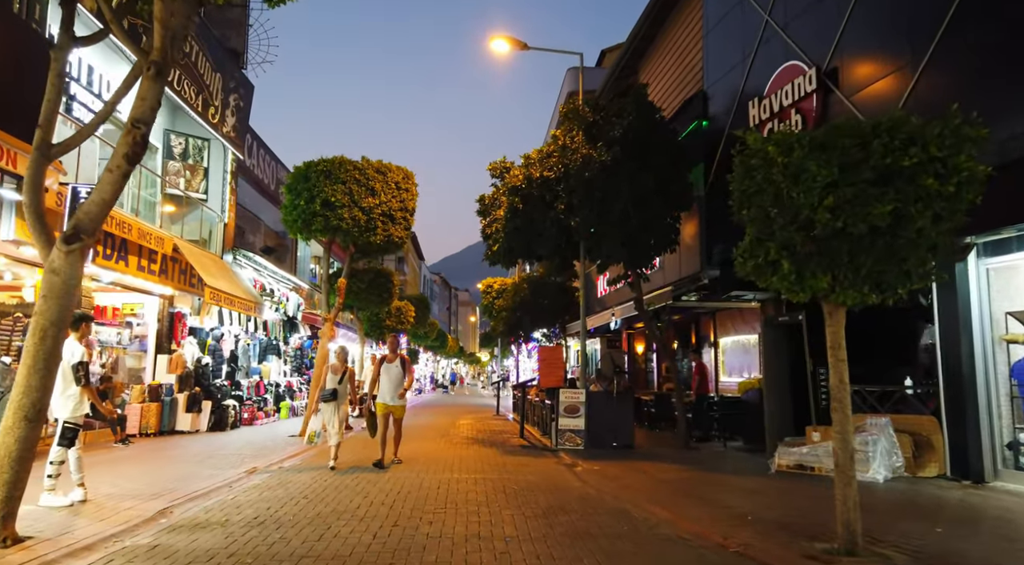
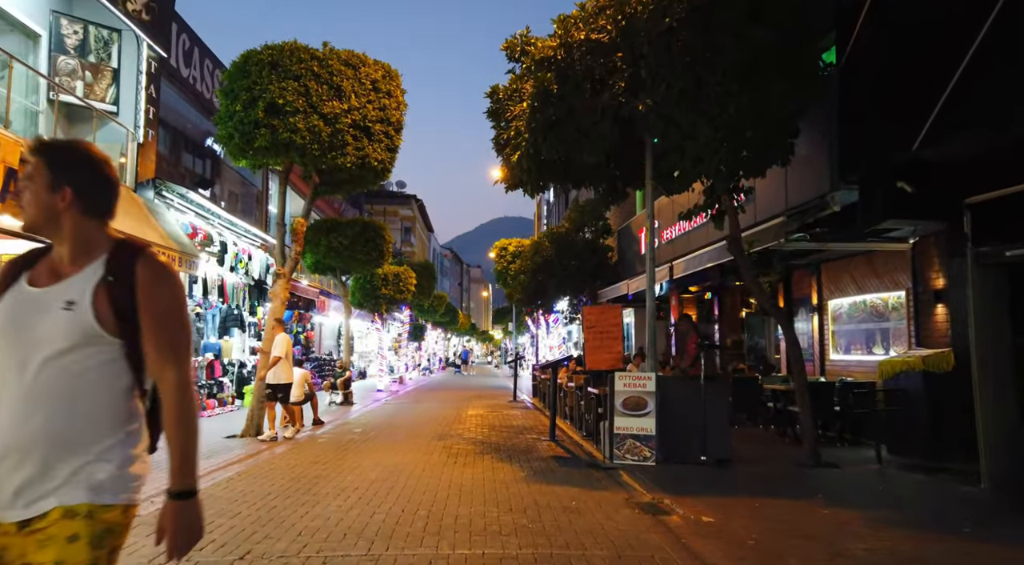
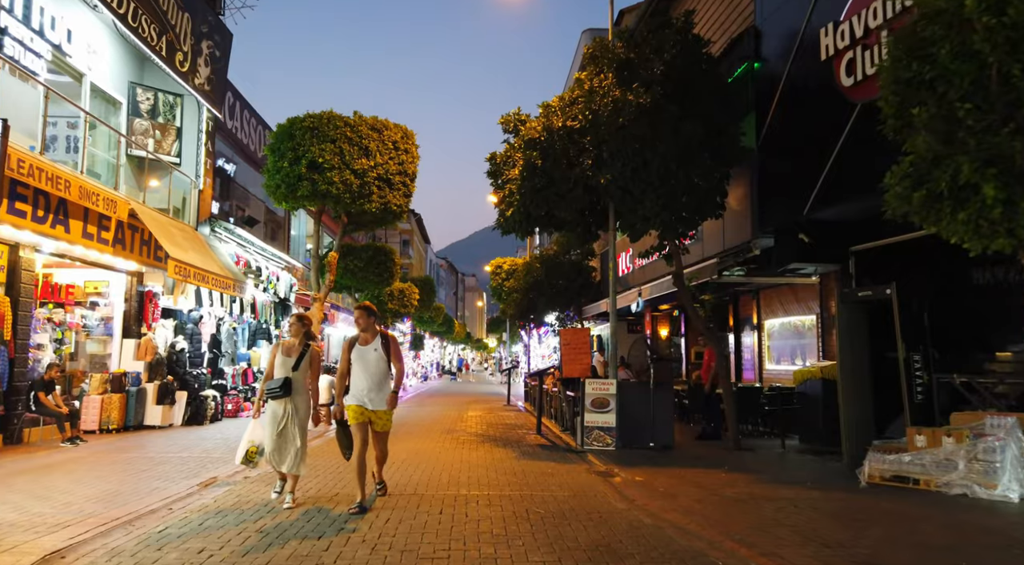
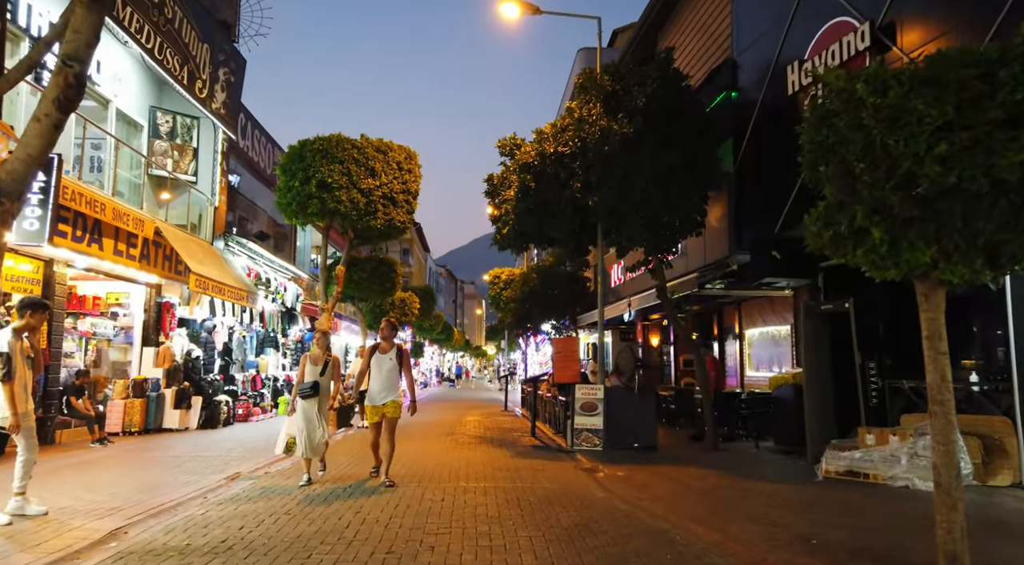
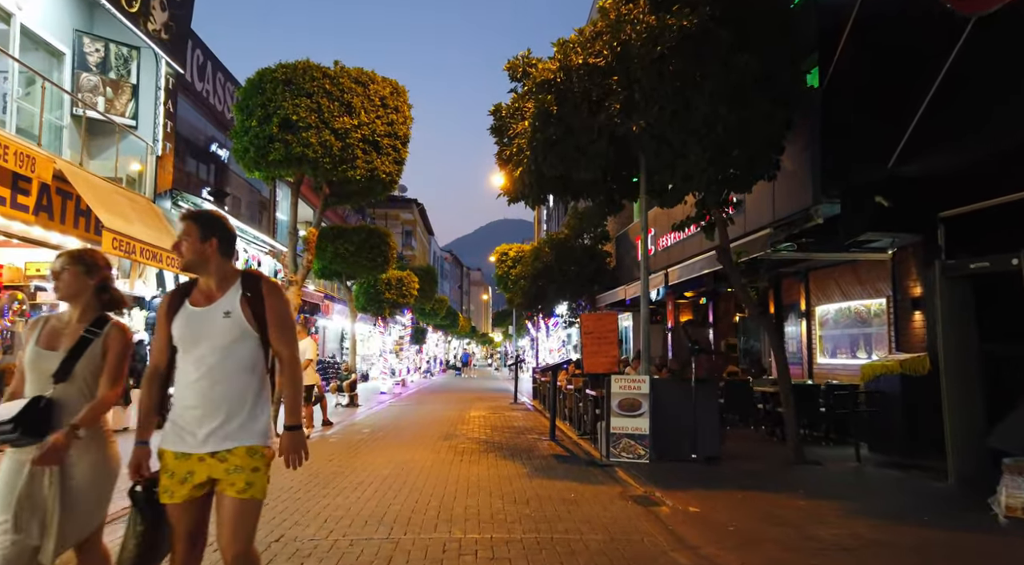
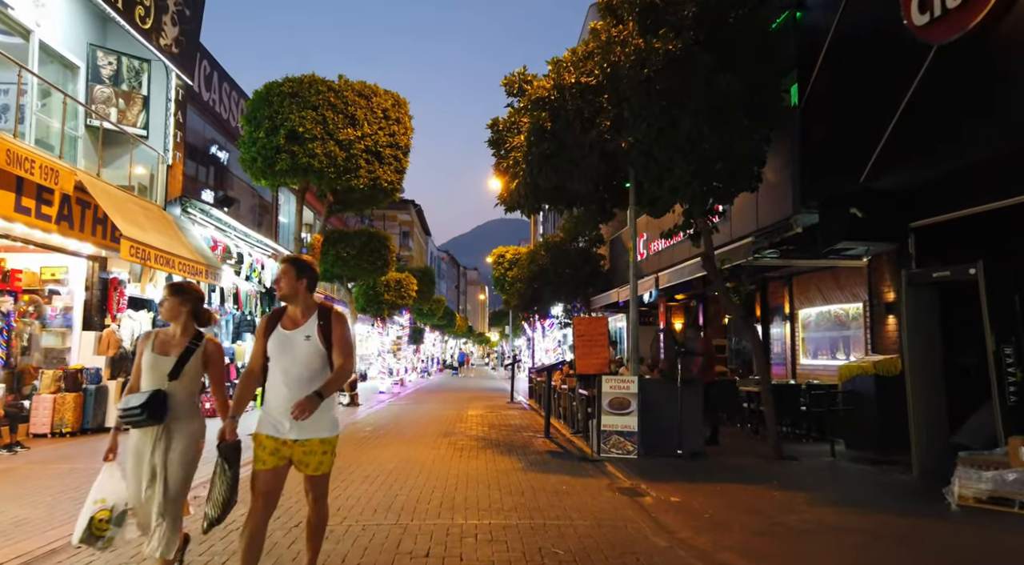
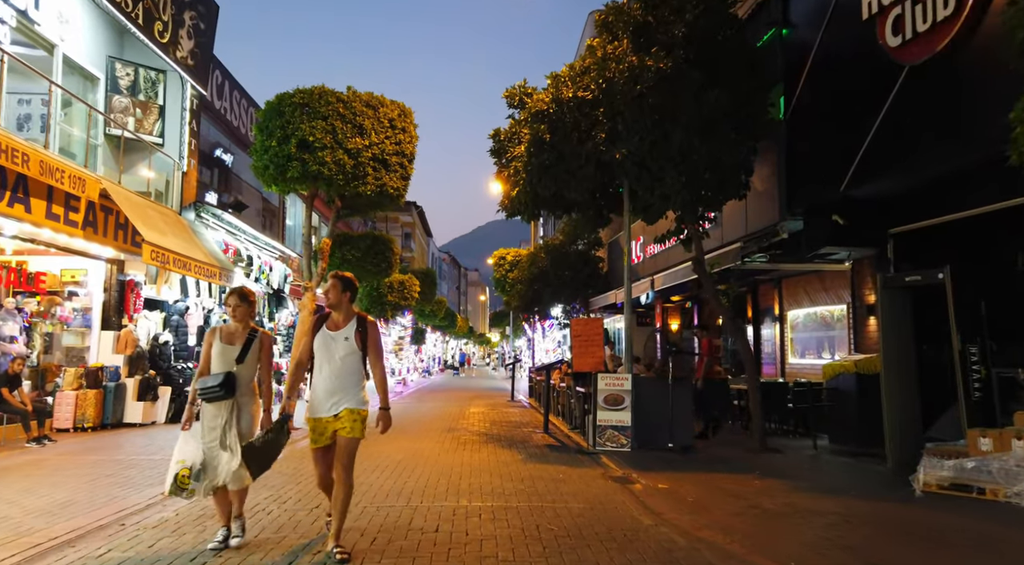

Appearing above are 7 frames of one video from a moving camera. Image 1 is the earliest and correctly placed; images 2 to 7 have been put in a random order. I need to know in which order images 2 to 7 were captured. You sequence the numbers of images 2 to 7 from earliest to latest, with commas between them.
4, 3, 7, 6, 5, 2
